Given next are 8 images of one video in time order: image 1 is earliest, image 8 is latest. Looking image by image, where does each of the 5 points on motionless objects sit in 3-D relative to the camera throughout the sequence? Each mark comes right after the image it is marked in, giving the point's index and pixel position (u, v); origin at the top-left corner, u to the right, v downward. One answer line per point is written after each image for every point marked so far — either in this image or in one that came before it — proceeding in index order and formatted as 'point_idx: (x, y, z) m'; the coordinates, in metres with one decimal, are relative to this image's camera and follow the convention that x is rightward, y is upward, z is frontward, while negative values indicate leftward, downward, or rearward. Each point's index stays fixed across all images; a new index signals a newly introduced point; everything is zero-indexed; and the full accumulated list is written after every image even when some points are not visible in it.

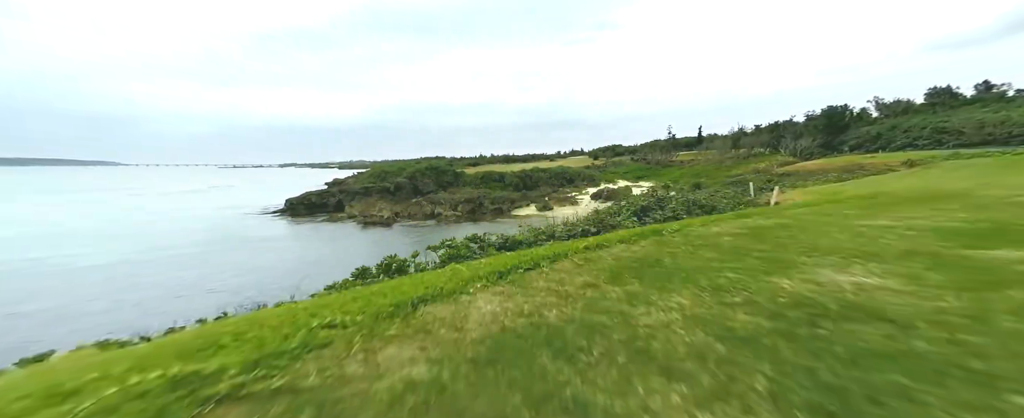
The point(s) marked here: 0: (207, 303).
0: (-15.5, -4.7, +19.8) m
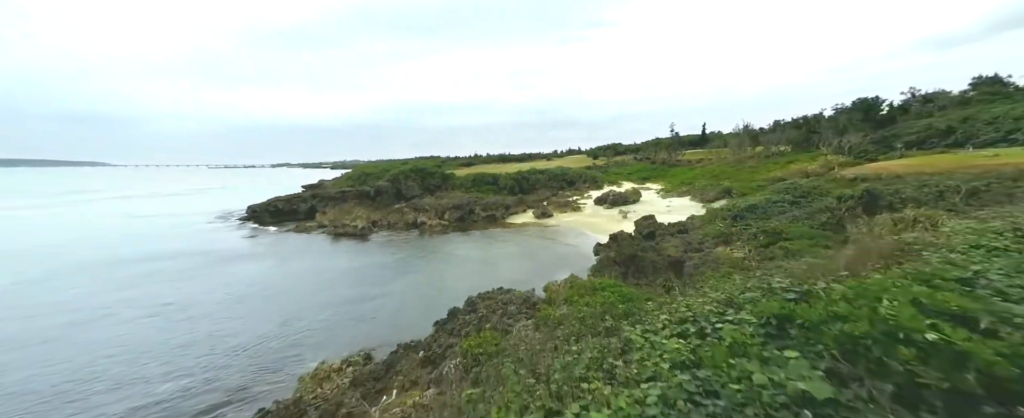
0: (-15.8, -5.6, +14.3) m
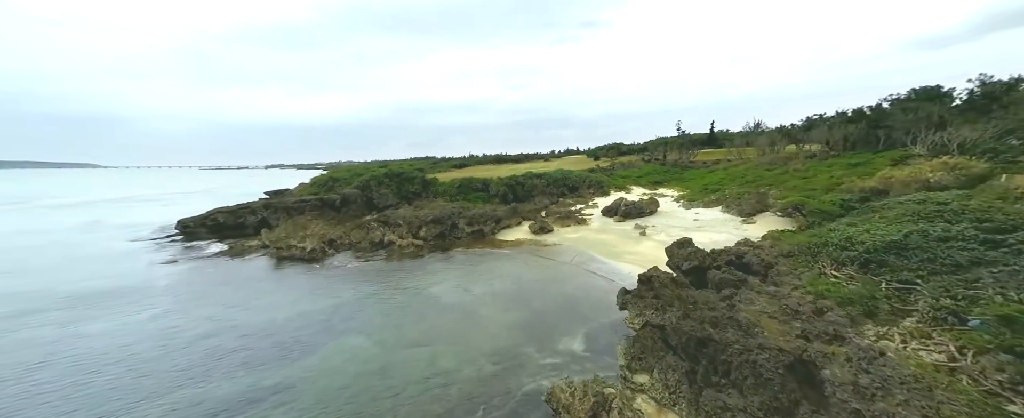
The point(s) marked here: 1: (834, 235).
0: (-16.3, -6.8, +6.7) m
1: (+11.2, -0.9, +13.4) m
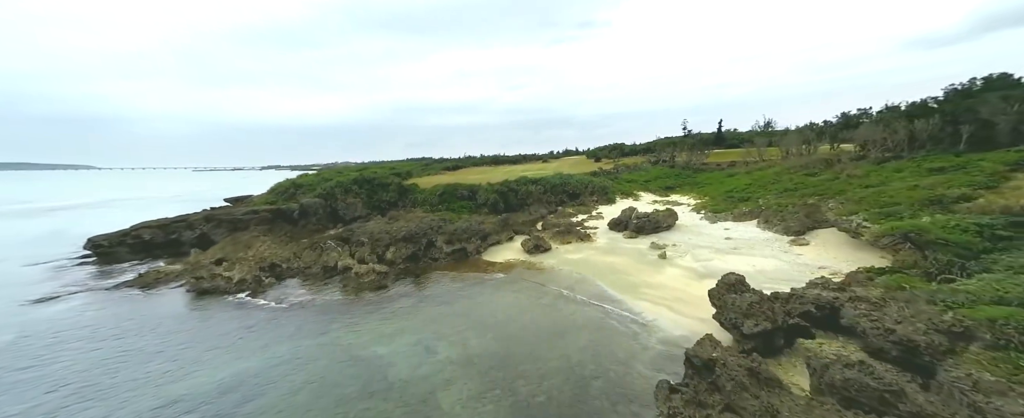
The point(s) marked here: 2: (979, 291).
0: (-17.0, -7.8, +0.5) m
1: (+10.4, -1.9, +7.3) m
2: (+11.4, -1.9, +9.4) m
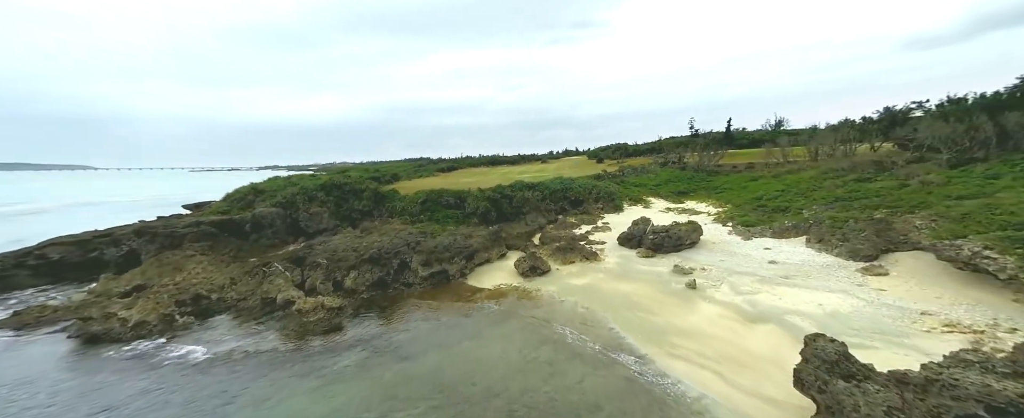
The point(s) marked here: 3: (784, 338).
0: (-17.5, -8.6, -4.8) m
1: (+9.9, -2.7, +2.1) m
2: (+10.9, -2.7, +4.2) m
3: (+9.9, -4.6, +14.1) m
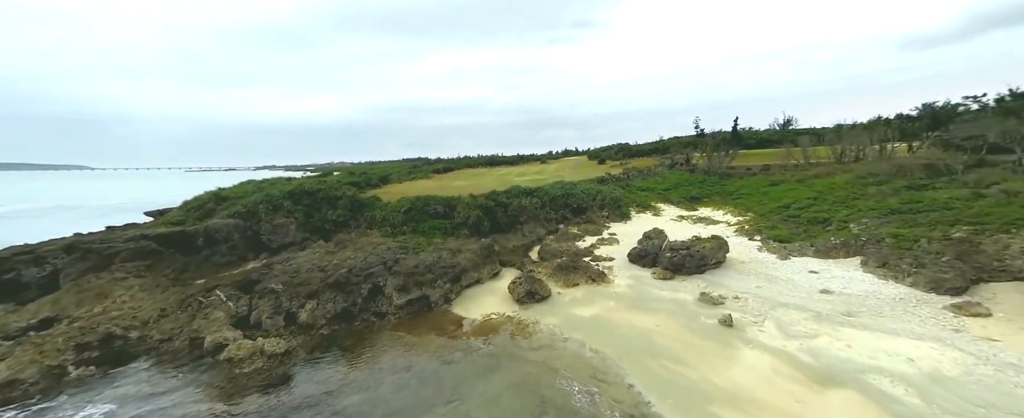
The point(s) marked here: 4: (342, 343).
0: (-17.8, -9.4, -8.7) m
1: (+9.6, -3.5, -1.8) m
2: (+10.6, -3.4, +0.3) m
3: (+9.6, -5.4, +10.3) m
4: (-7.4, -5.8, +16.8) m
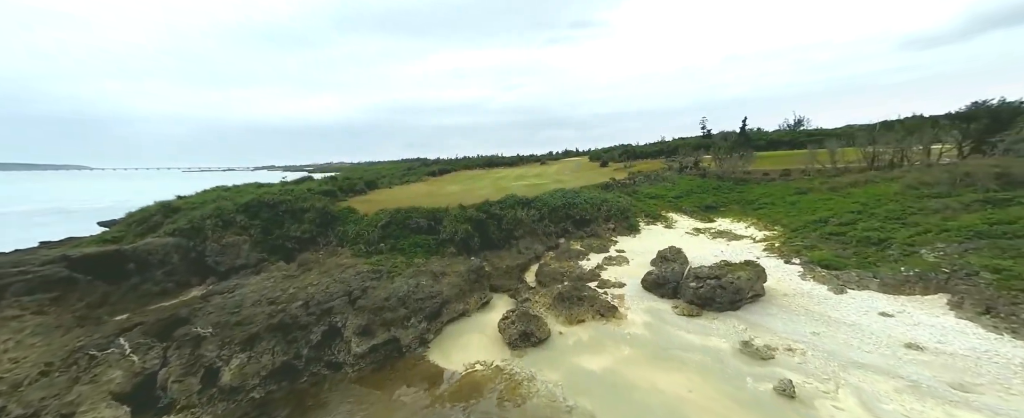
0: (-18.2, -10.3, -12.7) m
1: (+9.2, -4.4, -5.8) m
2: (+10.2, -4.3, -3.6) m
3: (+9.2, -6.3, +6.3) m
4: (-7.8, -6.7, +12.8) m
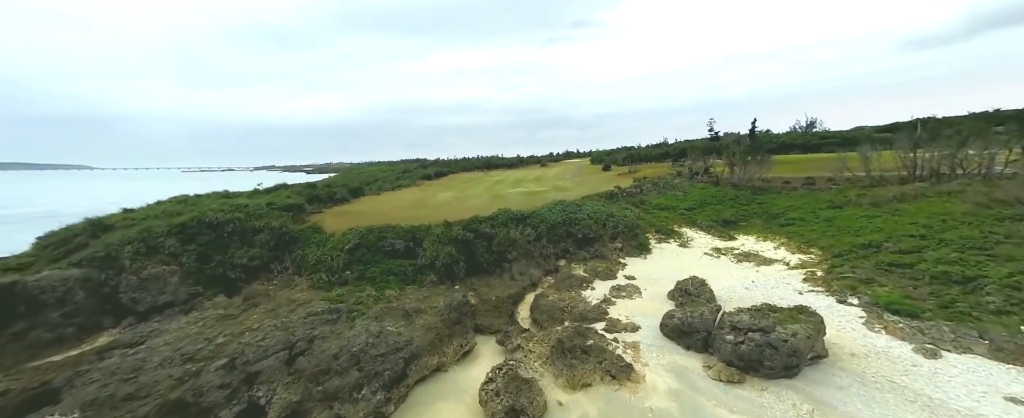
0: (-18.7, -11.4, -16.9) m
1: (+8.7, -5.5, -9.9) m
2: (+9.7, -5.5, -7.8) m
3: (+8.6, -7.4, +2.1) m
4: (-8.3, -7.8, +8.7) m
